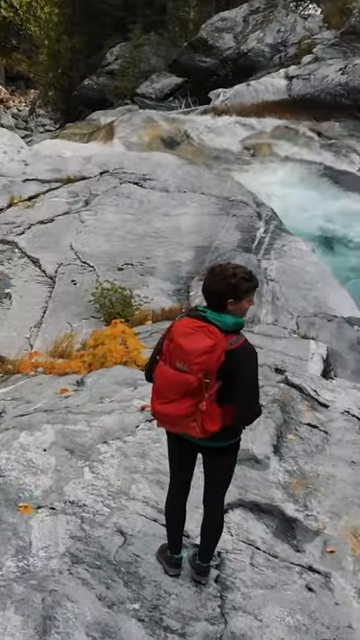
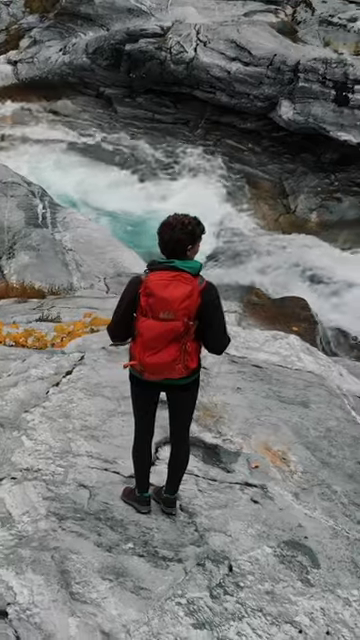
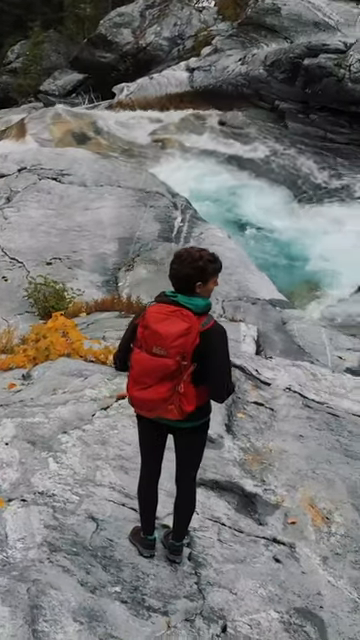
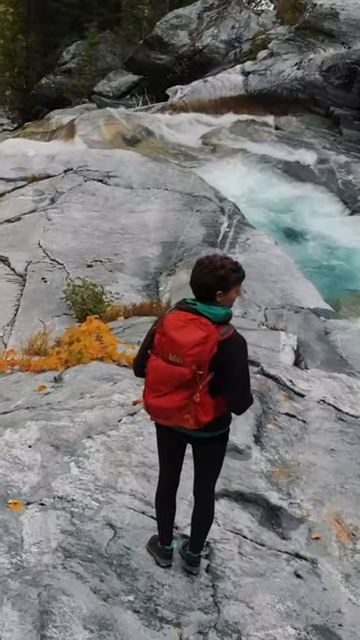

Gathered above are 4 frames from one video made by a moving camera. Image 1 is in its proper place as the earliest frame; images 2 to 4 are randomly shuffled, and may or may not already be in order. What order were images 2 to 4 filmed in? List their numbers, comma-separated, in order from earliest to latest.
4, 3, 2
